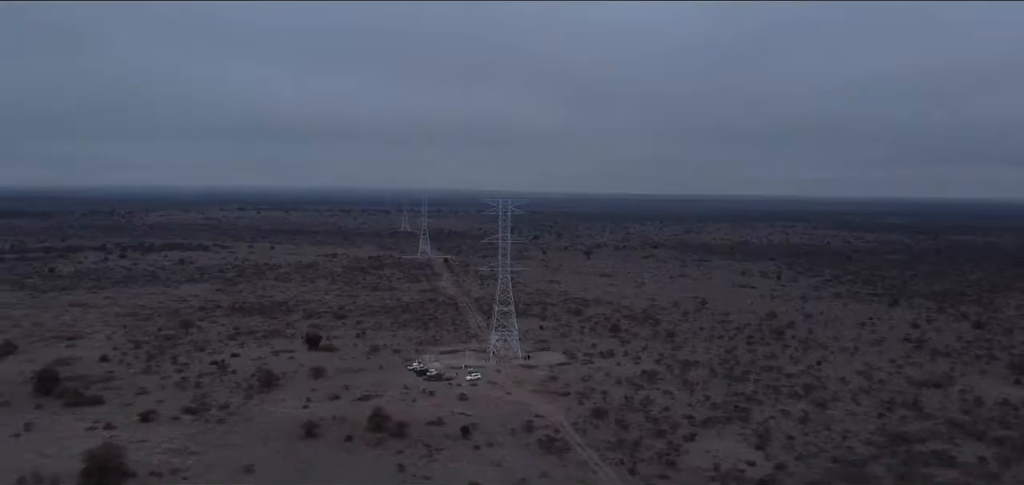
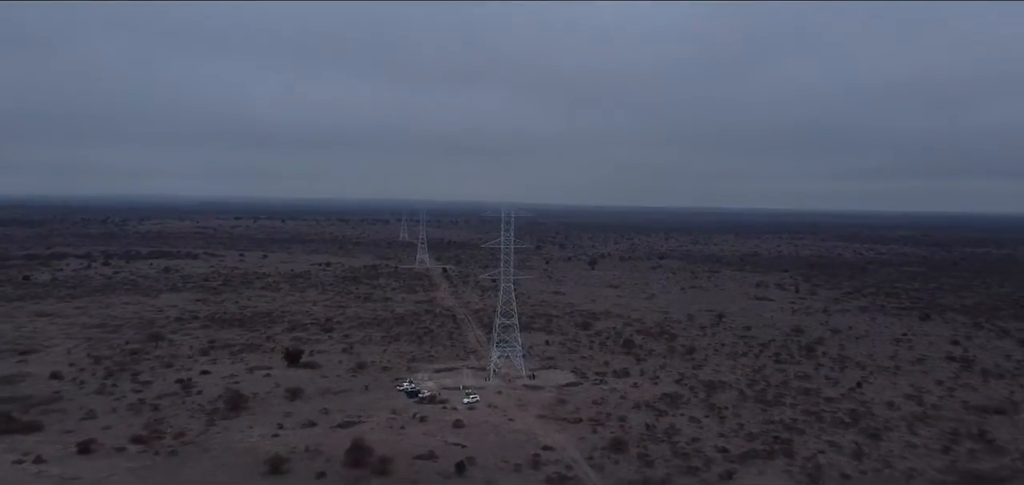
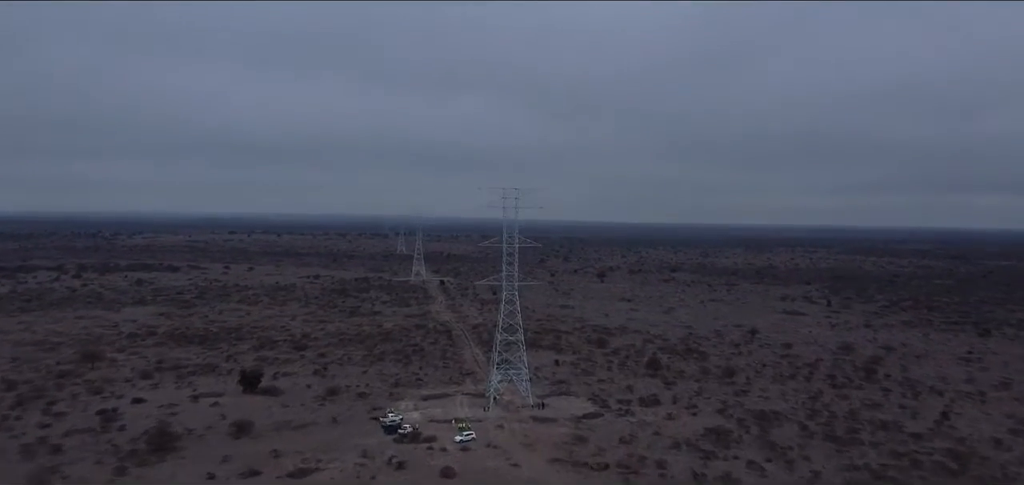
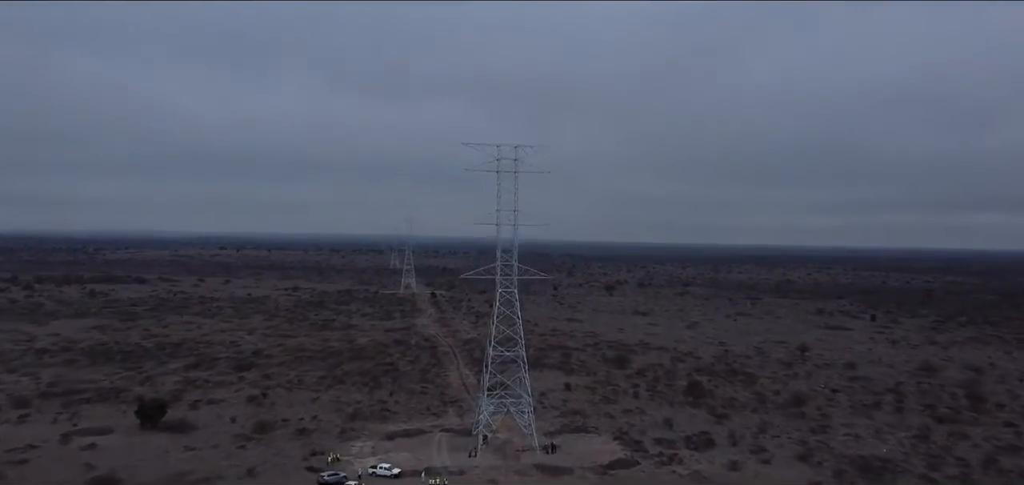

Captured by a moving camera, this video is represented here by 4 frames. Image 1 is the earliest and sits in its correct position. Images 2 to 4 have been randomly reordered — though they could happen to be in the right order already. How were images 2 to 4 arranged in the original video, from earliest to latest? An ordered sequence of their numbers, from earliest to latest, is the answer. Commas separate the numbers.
2, 3, 4
